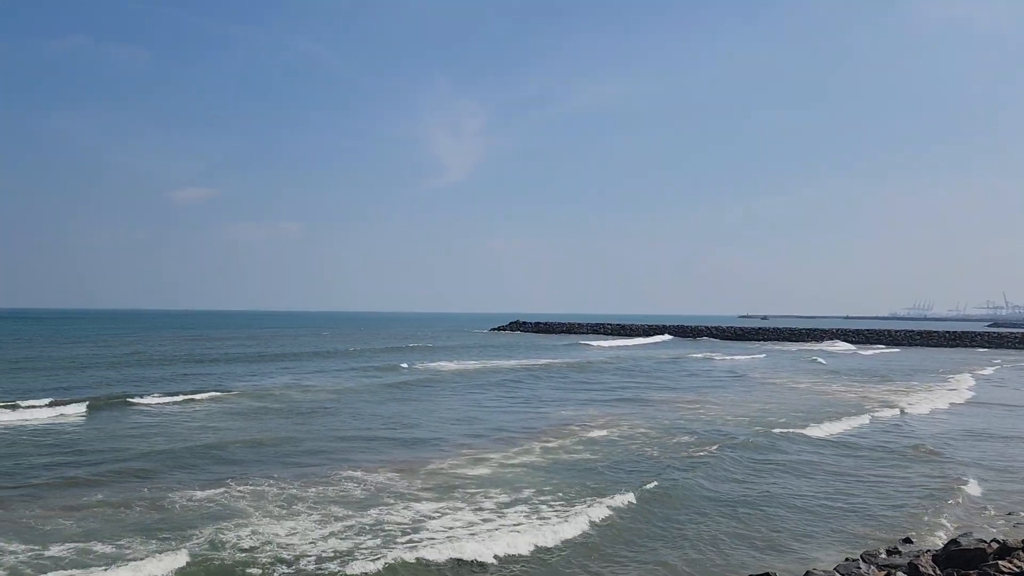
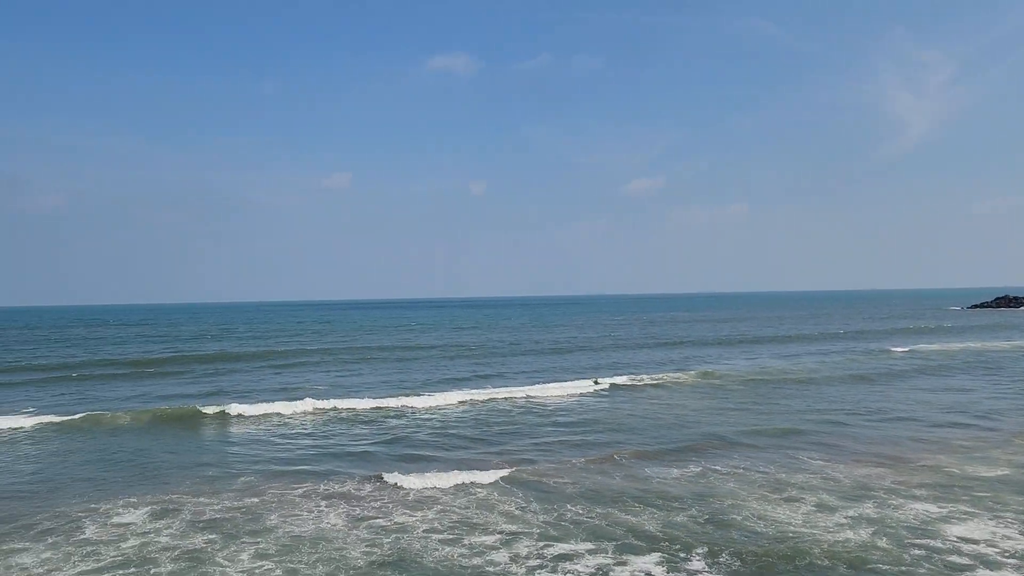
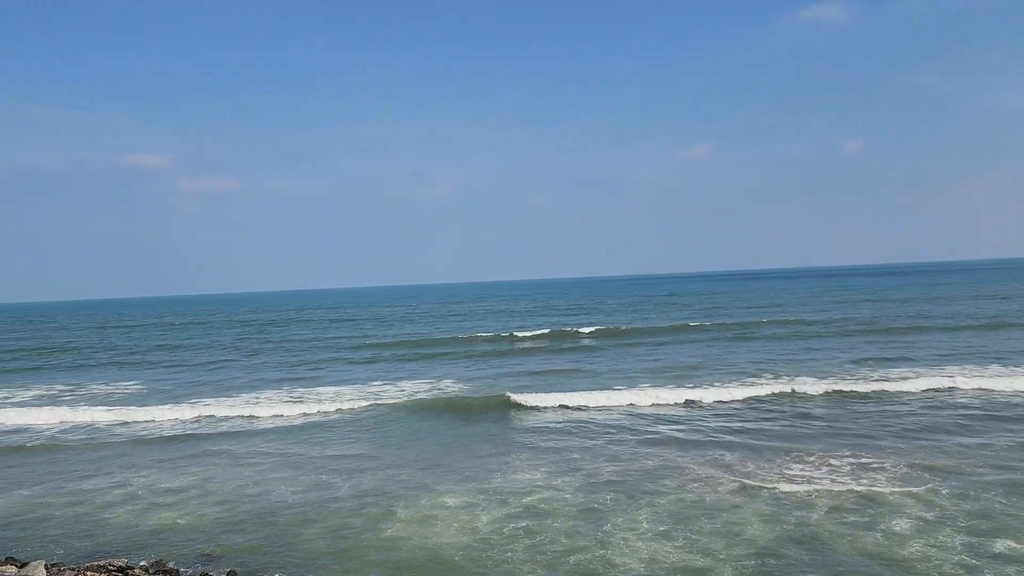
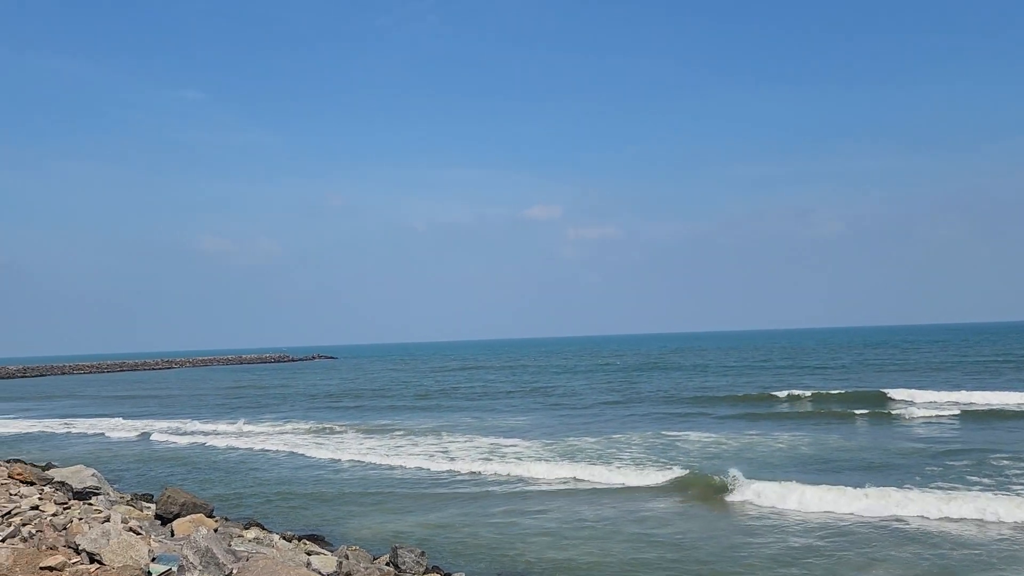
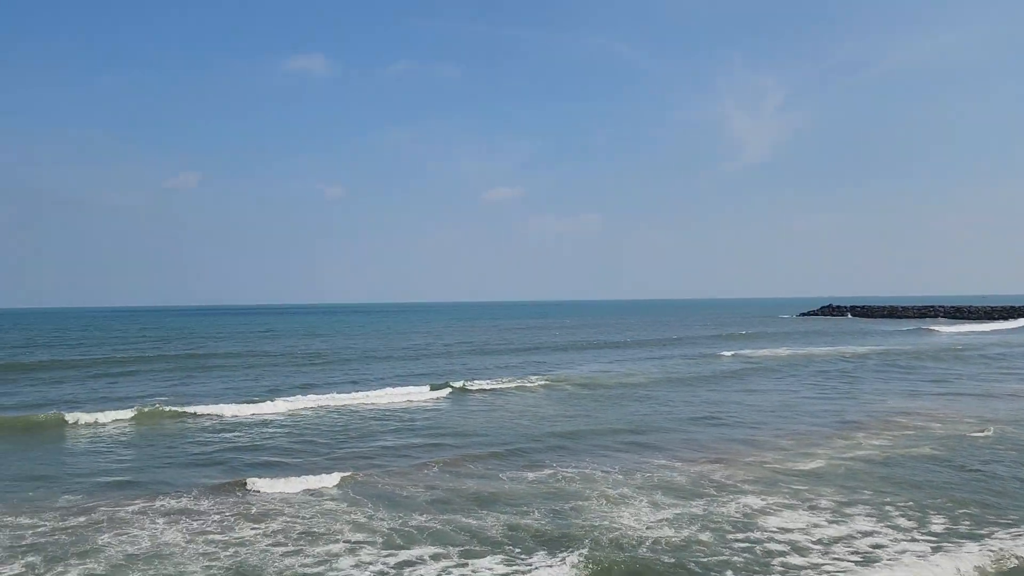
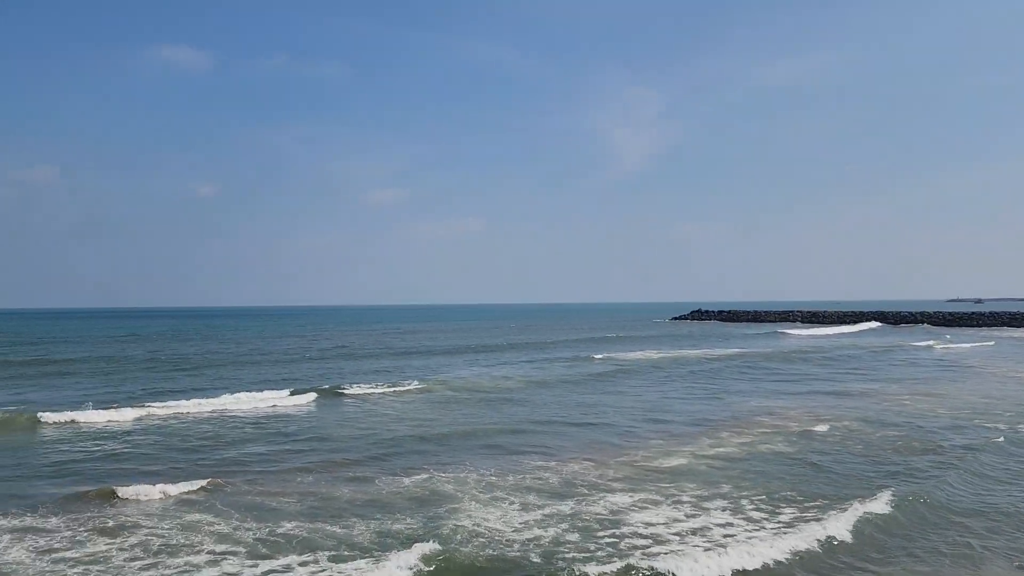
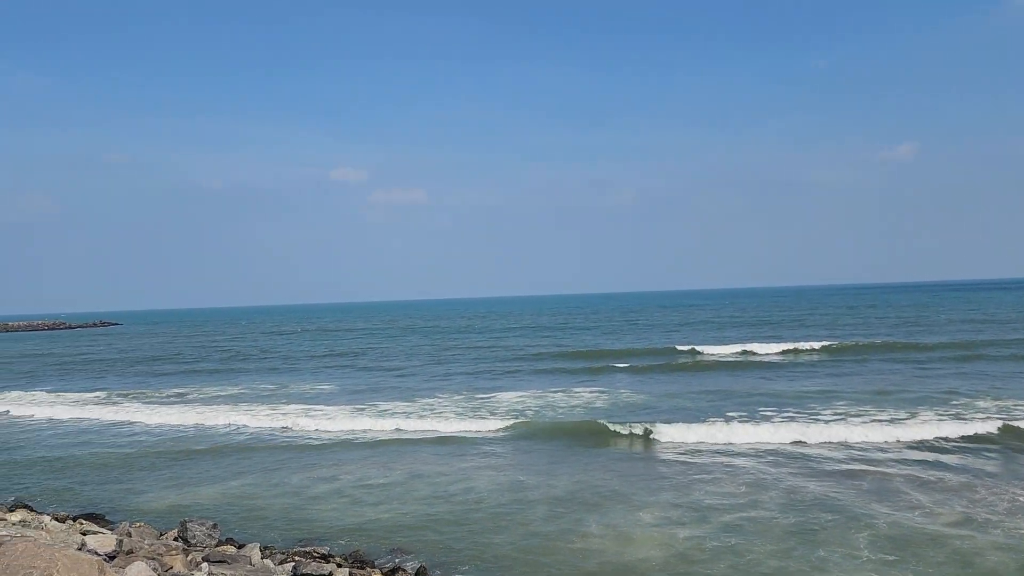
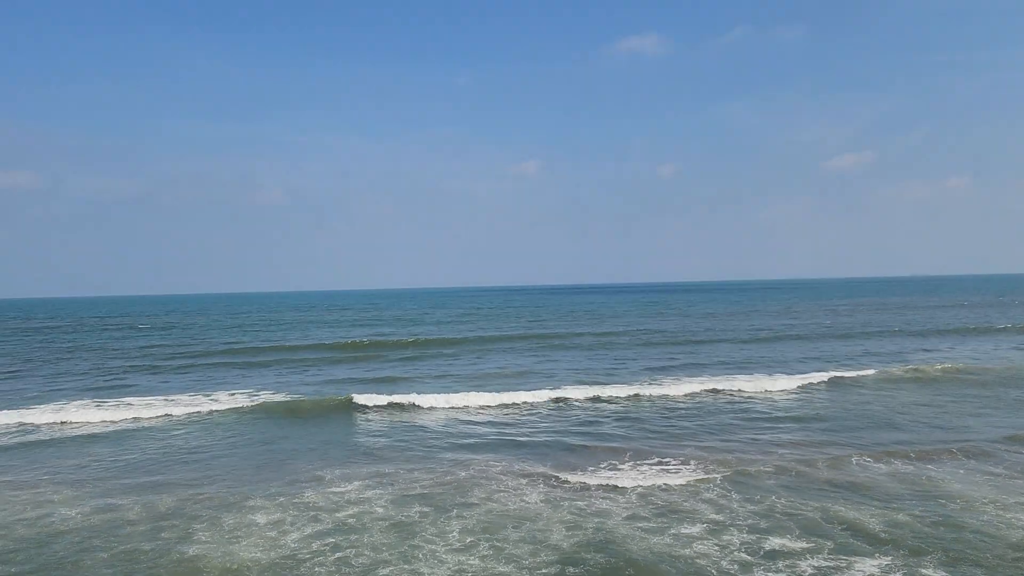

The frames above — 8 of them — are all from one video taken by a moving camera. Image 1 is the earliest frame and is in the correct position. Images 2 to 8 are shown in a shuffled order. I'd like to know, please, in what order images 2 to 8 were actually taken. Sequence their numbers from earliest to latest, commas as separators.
6, 5, 2, 8, 3, 7, 4
